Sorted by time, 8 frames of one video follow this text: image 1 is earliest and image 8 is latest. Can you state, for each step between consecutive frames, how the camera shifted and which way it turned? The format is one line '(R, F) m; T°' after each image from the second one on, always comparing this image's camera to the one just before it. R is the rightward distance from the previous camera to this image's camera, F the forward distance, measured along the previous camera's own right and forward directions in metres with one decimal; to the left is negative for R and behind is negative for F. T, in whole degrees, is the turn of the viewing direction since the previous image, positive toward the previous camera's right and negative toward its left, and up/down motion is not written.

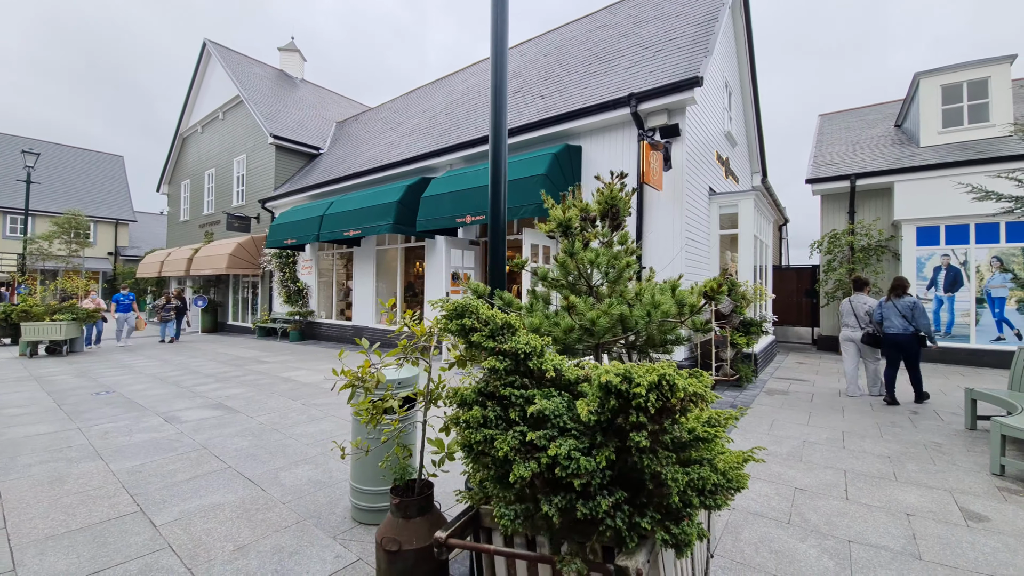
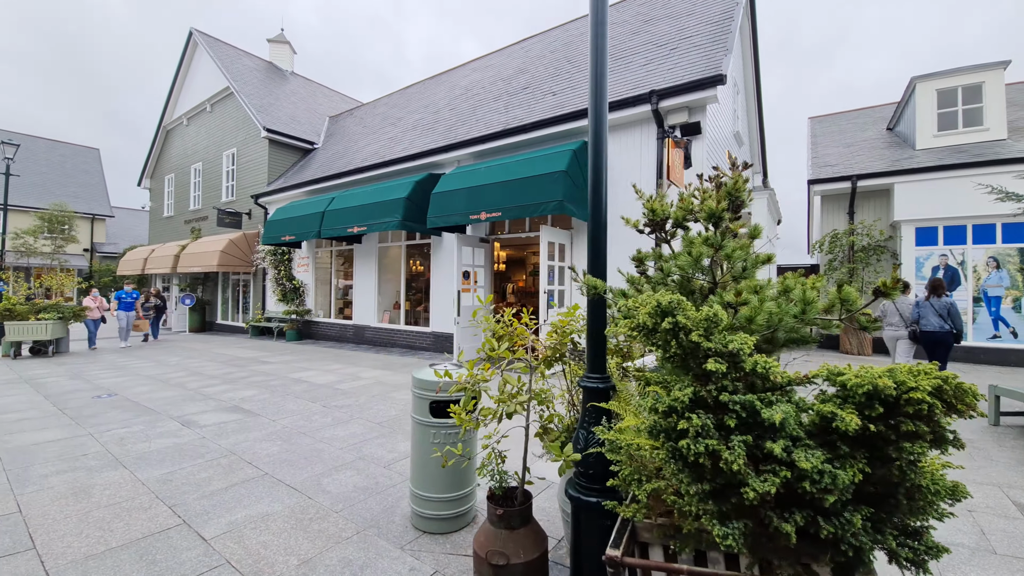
(-0.6, +0.1) m; +2°
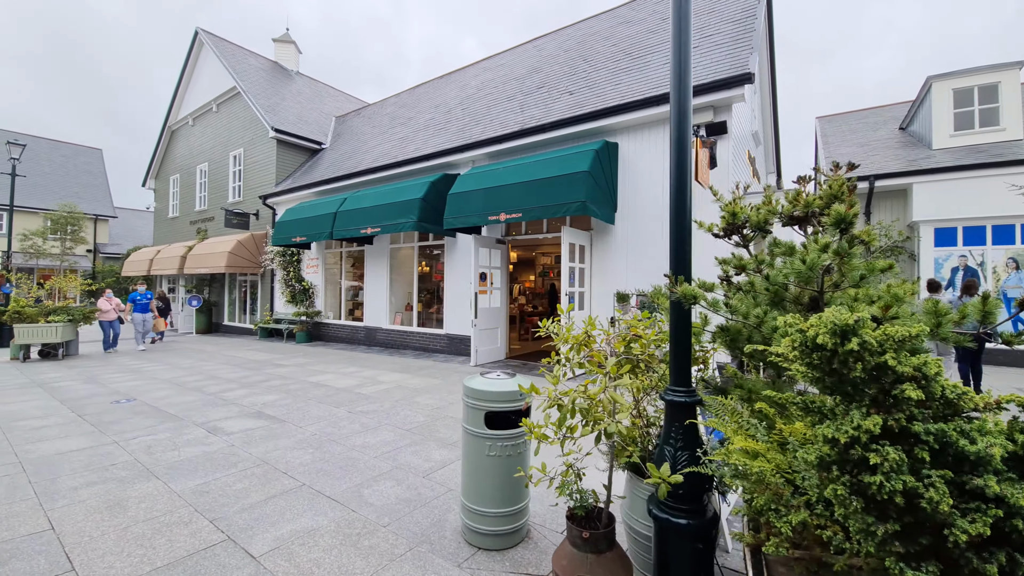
(-0.4, +0.1) m; 0°
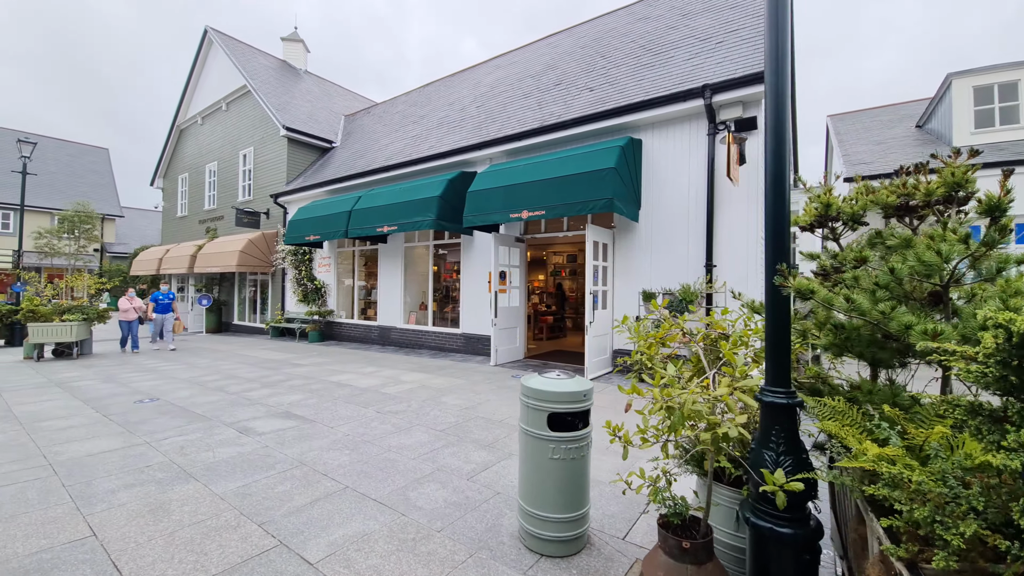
(-0.4, +0.1) m; 0°
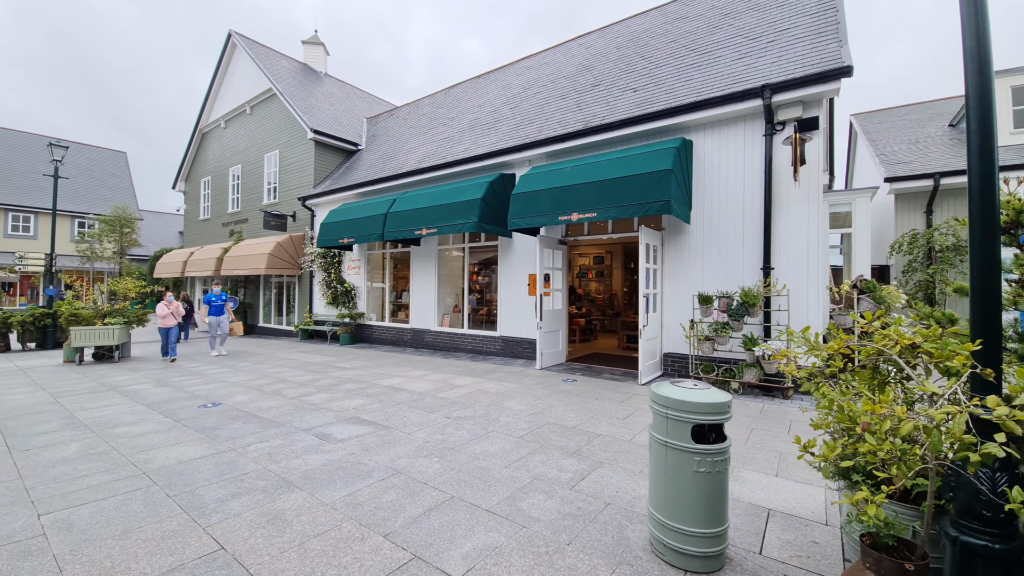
(-0.9, +0.1) m; -1°
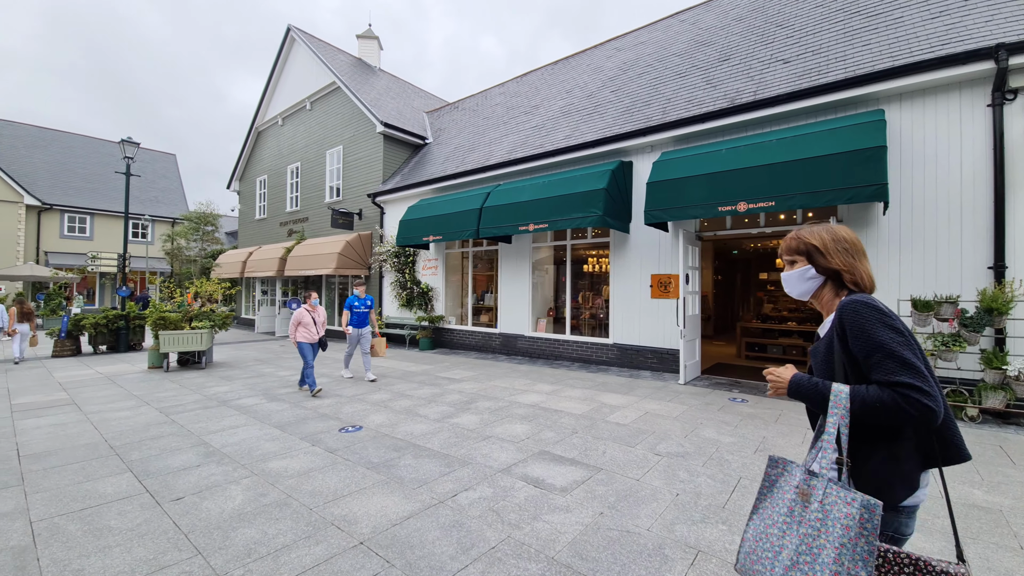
(-2.2, +1.0) m; -3°
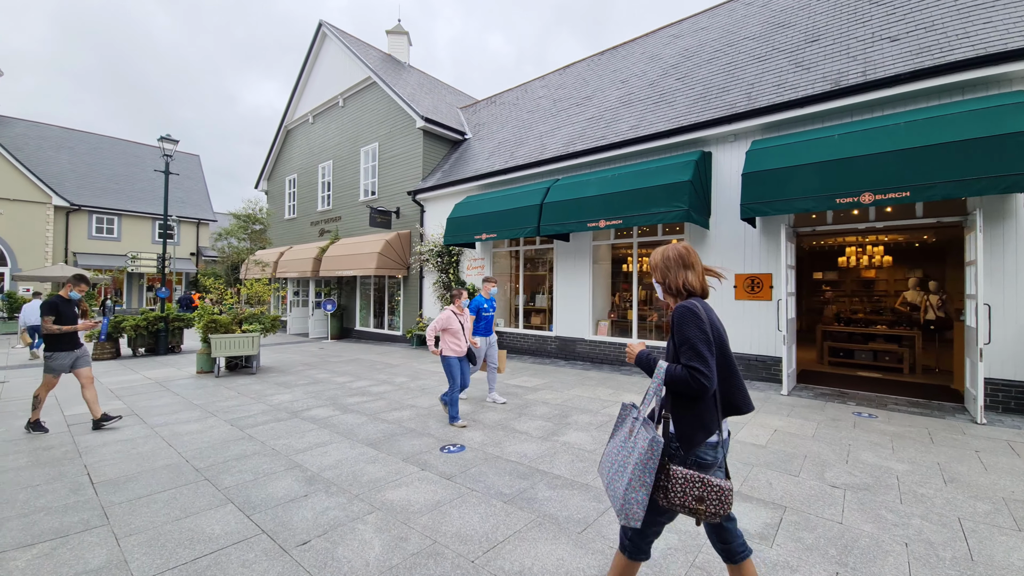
(-1.3, +0.6) m; -1°
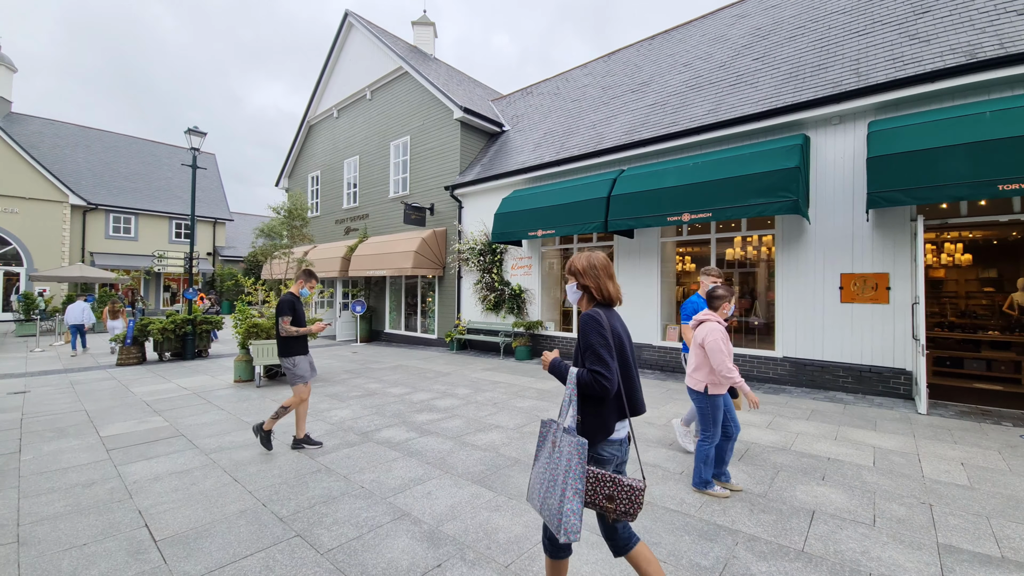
(-1.3, +0.9) m; -1°
